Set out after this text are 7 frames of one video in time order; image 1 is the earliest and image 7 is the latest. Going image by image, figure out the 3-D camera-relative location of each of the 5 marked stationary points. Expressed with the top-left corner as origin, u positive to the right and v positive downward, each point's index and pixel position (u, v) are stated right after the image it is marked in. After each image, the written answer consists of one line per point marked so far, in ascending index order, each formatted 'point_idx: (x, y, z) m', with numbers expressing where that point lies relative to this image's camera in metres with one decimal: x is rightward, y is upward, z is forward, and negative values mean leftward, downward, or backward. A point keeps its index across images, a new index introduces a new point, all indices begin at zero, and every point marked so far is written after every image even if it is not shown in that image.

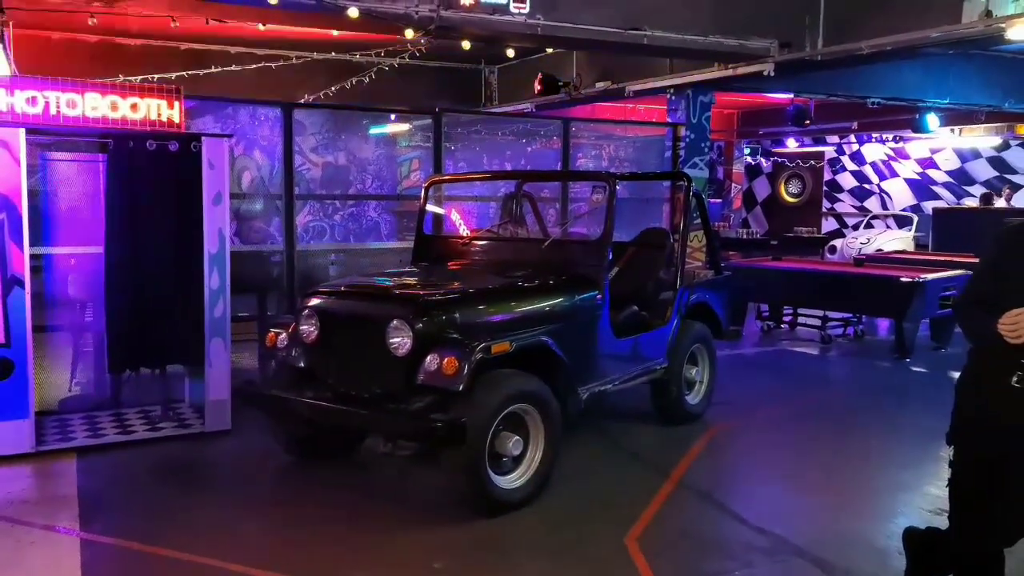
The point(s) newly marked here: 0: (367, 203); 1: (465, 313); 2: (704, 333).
0: (-1.3, +0.7, +7.3) m
1: (-0.2, -0.1, +4.1) m
2: (+1.3, -0.3, +5.6) m
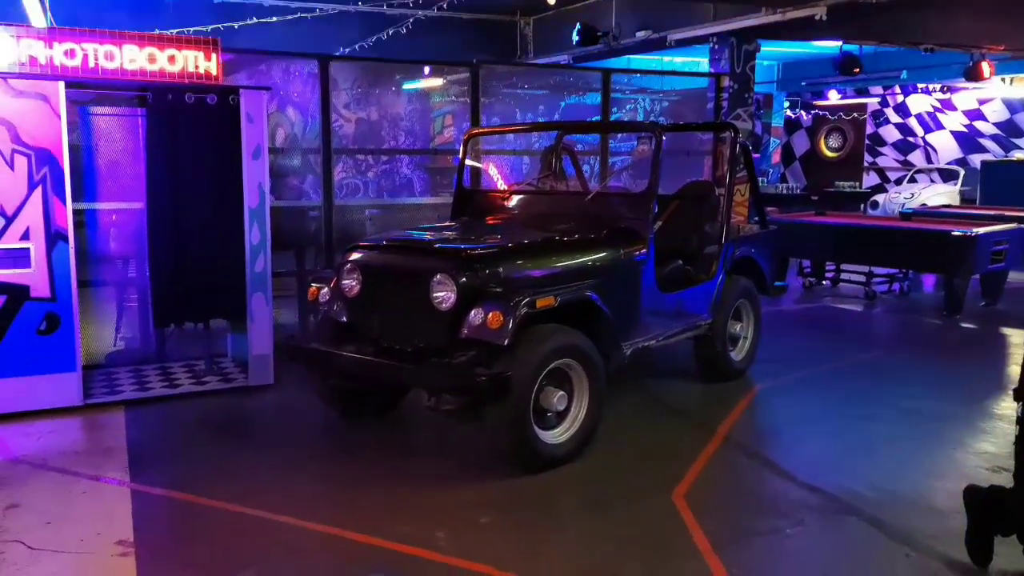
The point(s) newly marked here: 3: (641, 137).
0: (-0.9, +1.1, +7.3) m
1: (0.0, +0.1, +4.0) m
2: (+1.5, 0.0, +5.5) m
3: (+0.7, +0.9, +4.9) m
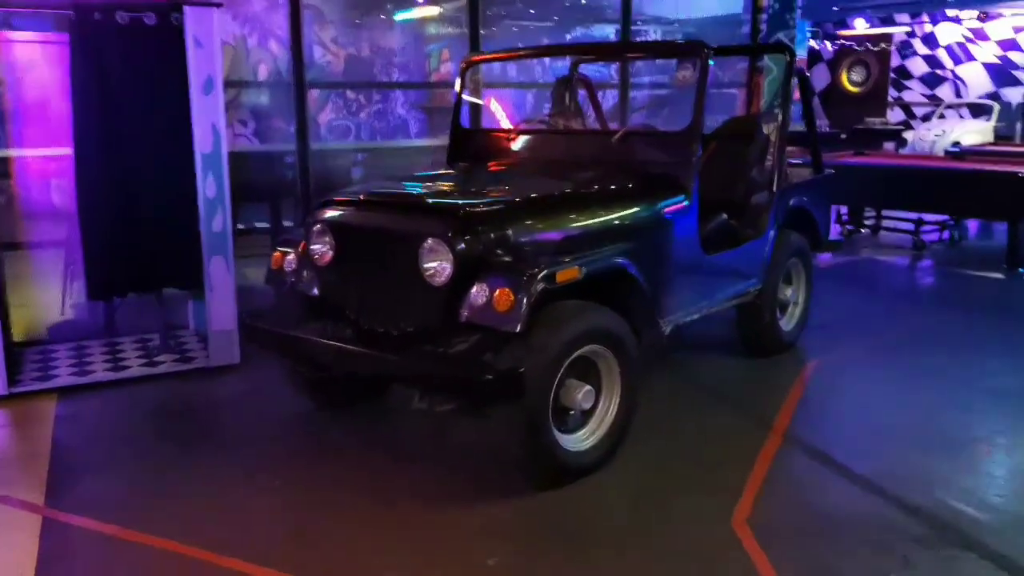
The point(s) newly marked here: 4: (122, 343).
0: (-0.9, +1.4, +6.3) m
1: (0.0, +0.2, +3.1) m
2: (+1.6, +0.2, +4.6) m
3: (+0.8, +1.1, +3.9) m
4: (-2.2, -0.3, +4.8) m
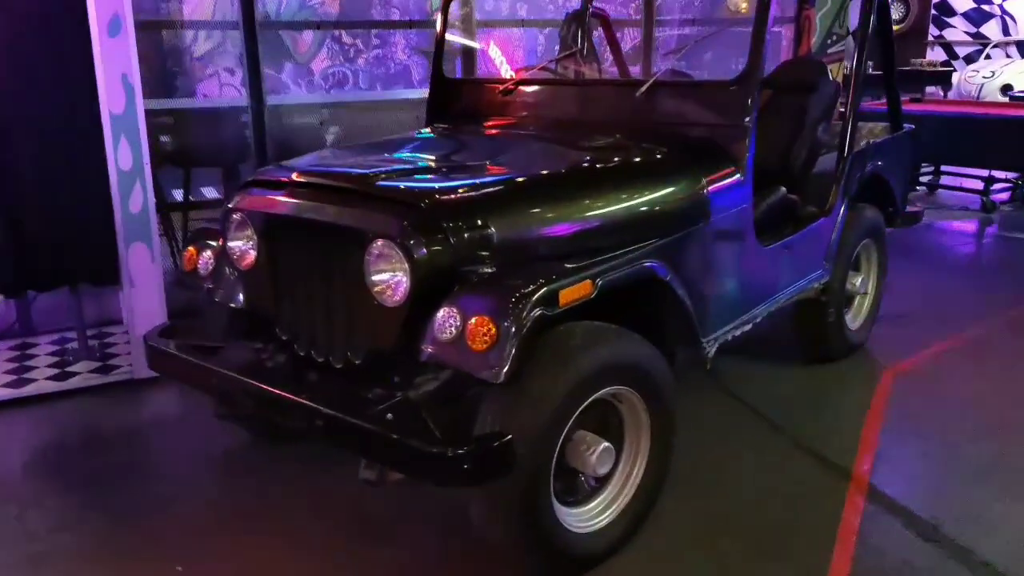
0: (-0.9, +1.6, +5.3) m
1: (0.0, +0.2, +2.2) m
2: (+1.6, +0.3, +3.7) m
3: (+0.8, +1.1, +3.0) m
4: (-2.2, -0.3, +3.9) m
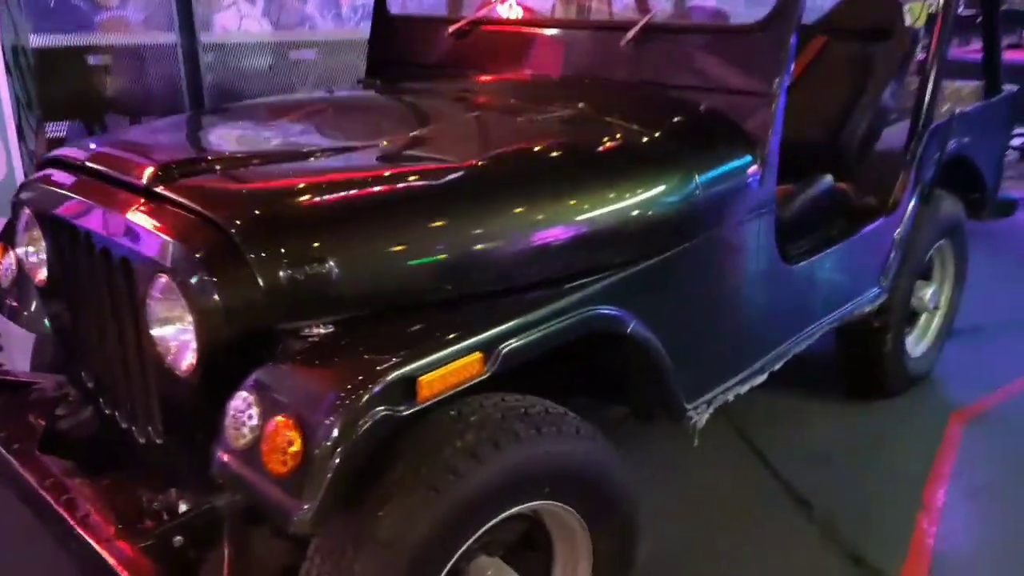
0: (-0.8, +1.7, +4.5) m
1: (-0.2, +0.1, +1.4) m
2: (+1.4, +0.2, +2.8) m
3: (+0.6, +1.0, +2.1) m
4: (-2.3, -0.2, +3.3) m
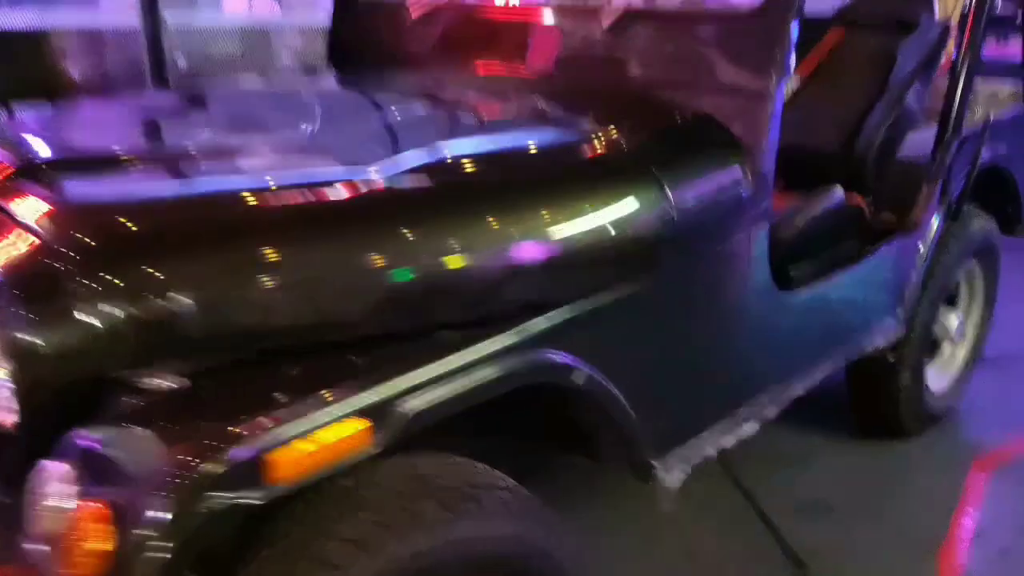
0: (-0.8, +1.7, +4.2) m
1: (-0.4, 0.0, +1.1) m
2: (+1.4, +0.1, +2.4) m
3: (+0.5, +0.9, +1.7) m
4: (-2.4, -0.2, +3.1) m
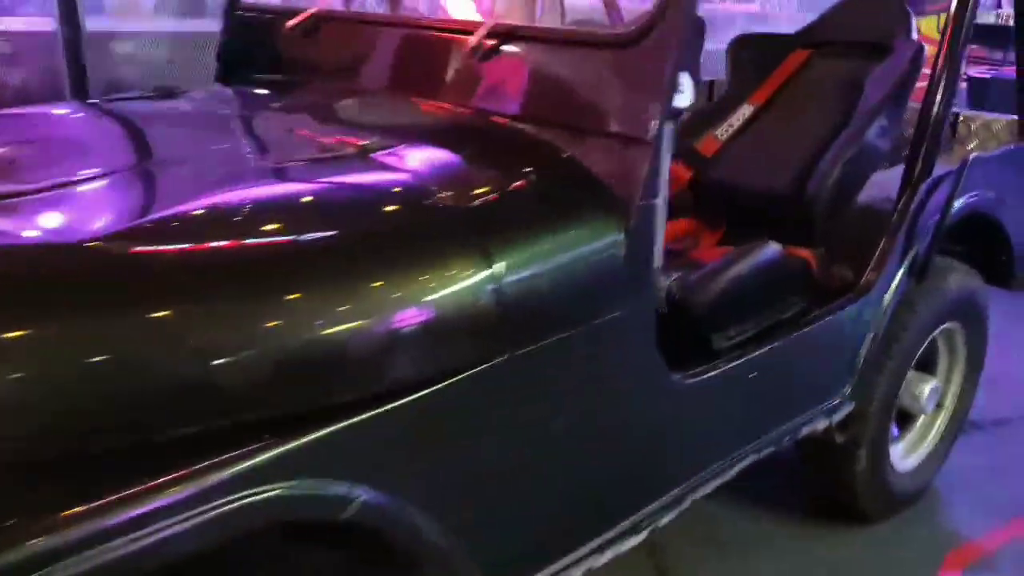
0: (-1.0, +1.6, +4.0) m
1: (-0.6, -0.1, +0.9) m
2: (+1.1, 0.0, +2.1) m
3: (+0.3, +0.8, +1.4) m
4: (-2.6, -0.2, +2.9) m
